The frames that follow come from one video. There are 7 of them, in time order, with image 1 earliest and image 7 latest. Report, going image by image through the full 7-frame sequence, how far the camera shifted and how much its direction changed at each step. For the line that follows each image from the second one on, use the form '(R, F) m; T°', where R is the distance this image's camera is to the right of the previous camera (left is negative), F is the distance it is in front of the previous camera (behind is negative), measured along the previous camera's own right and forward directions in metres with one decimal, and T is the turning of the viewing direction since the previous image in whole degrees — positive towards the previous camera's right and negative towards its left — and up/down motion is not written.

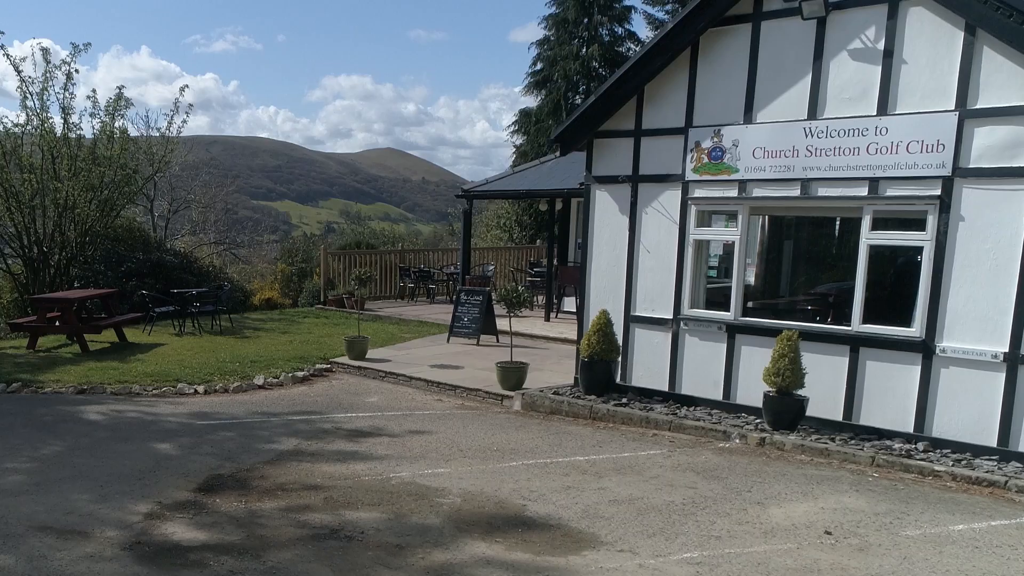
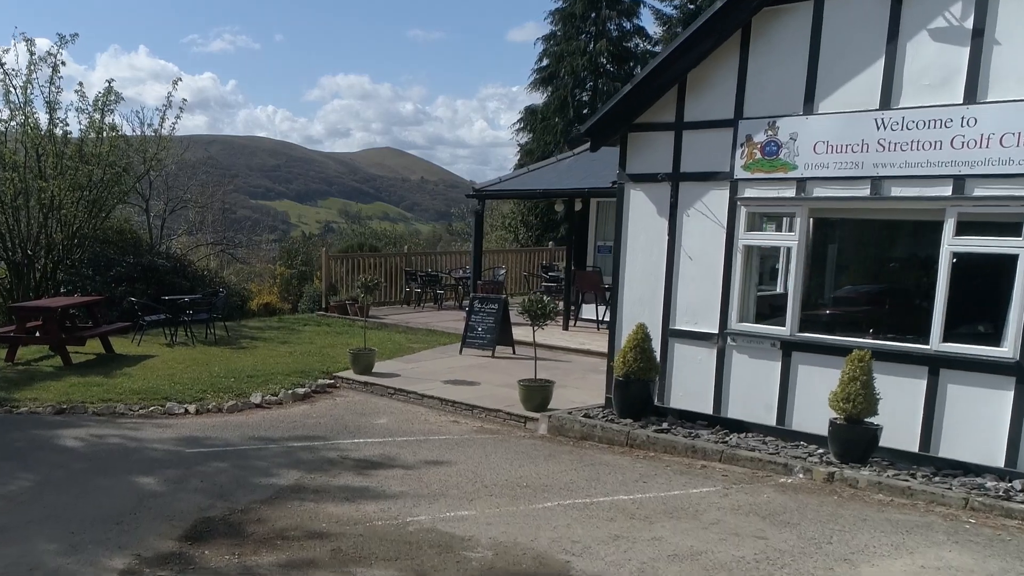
(-0.2, +0.9) m; 0°
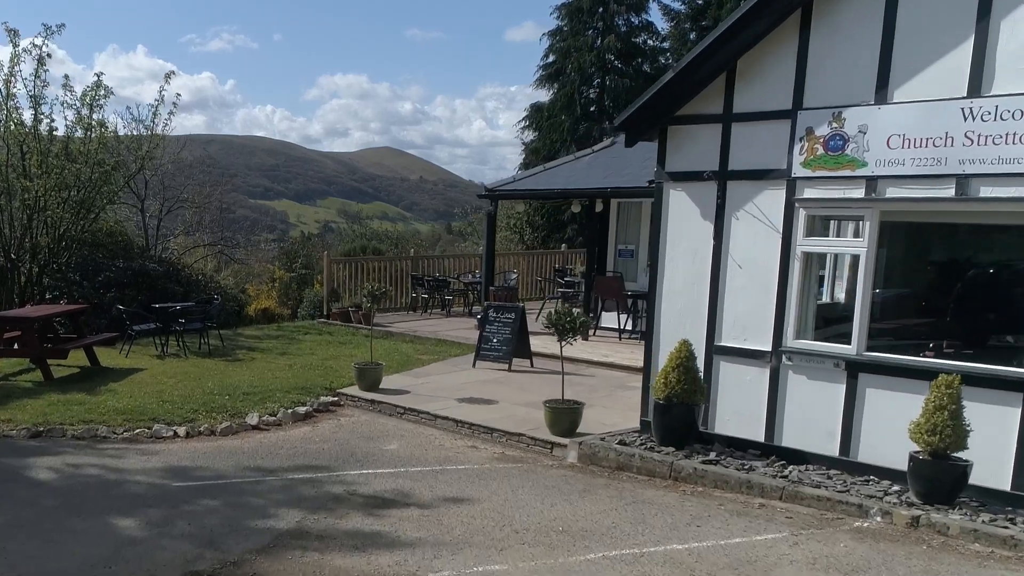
(-0.2, +0.9) m; 0°
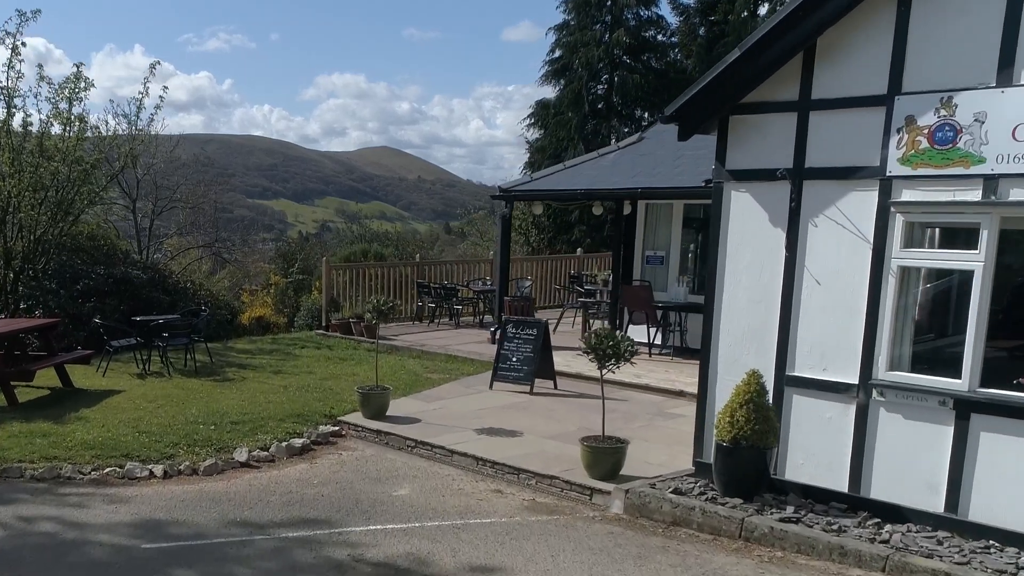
(-0.2, +1.1) m; 0°
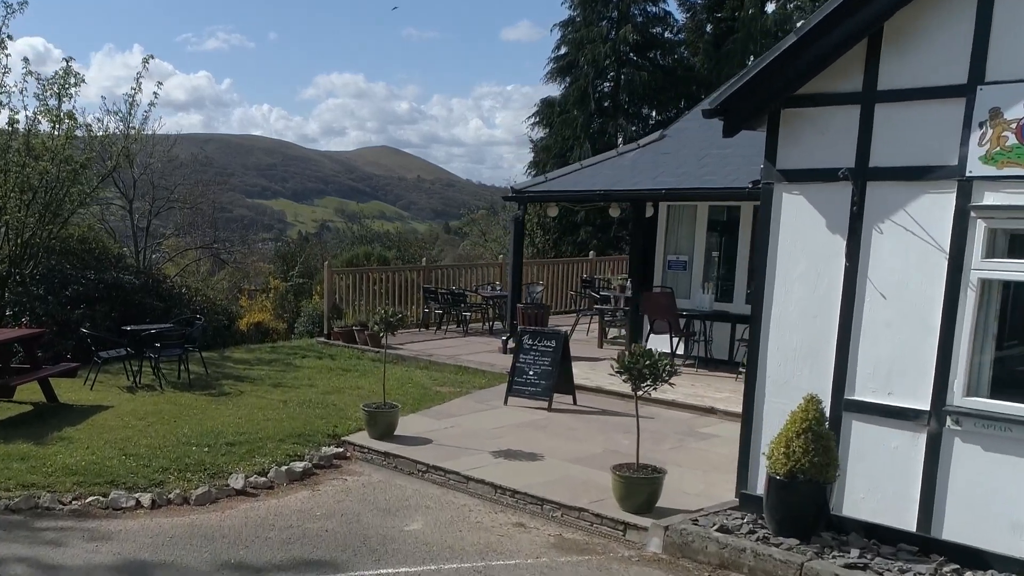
(-0.2, +0.6) m; 0°
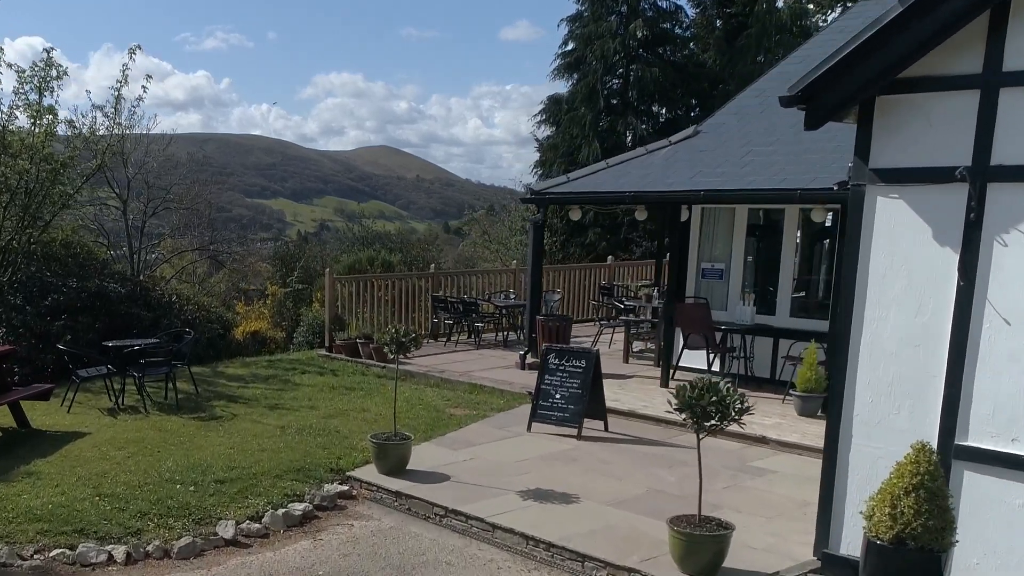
(-0.2, +0.9) m; 0°
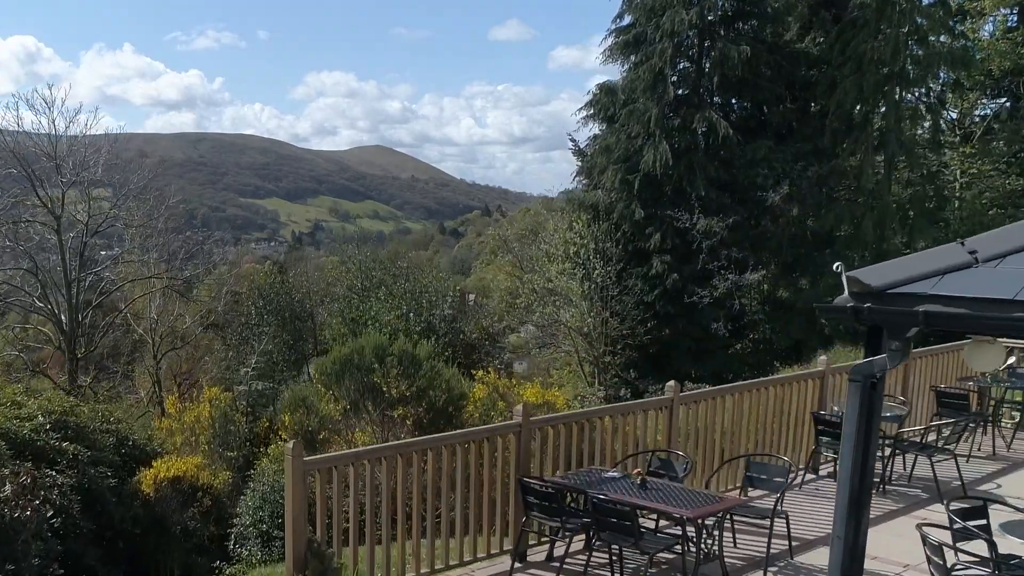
(-1.1, +6.5) m; 0°
